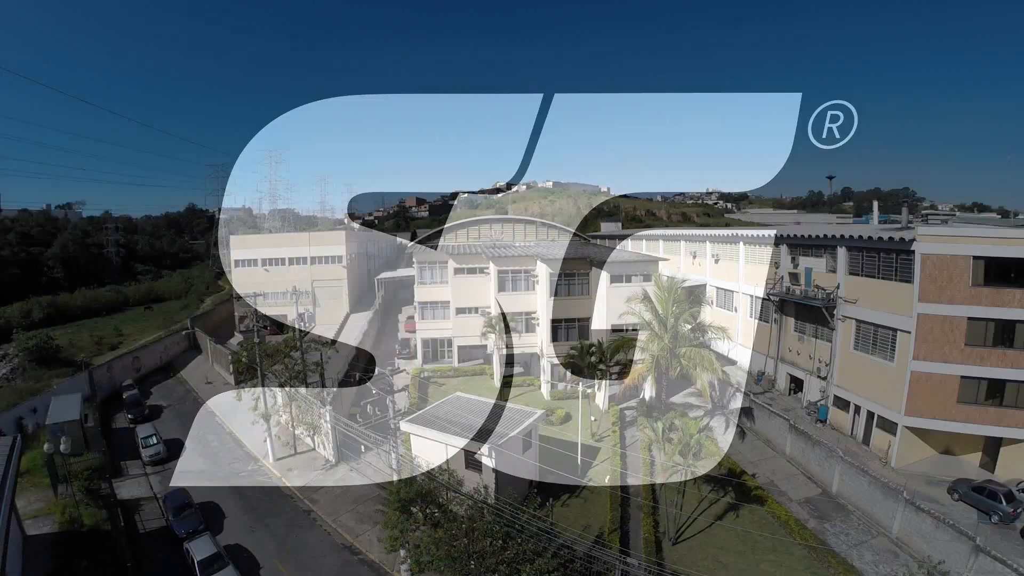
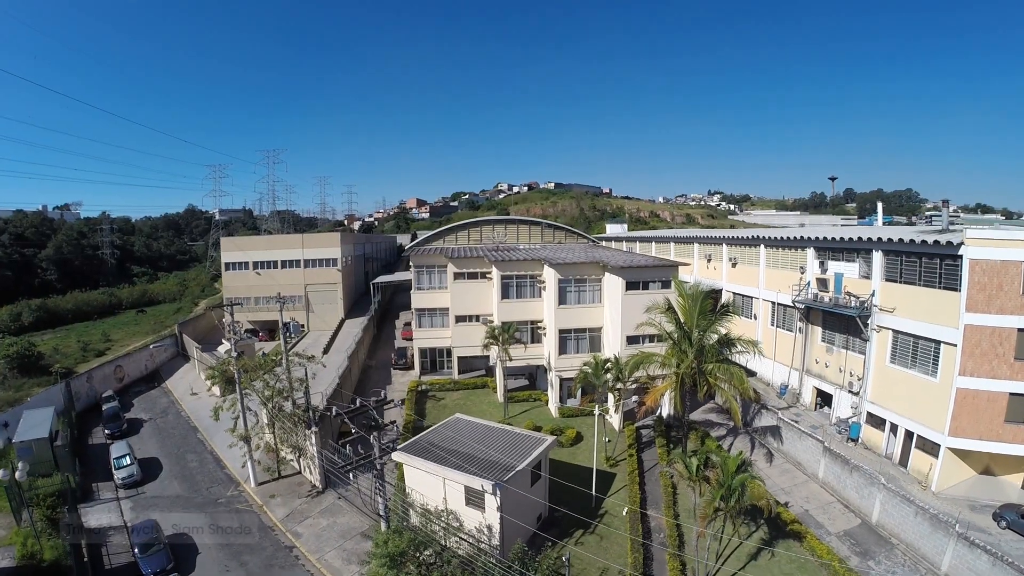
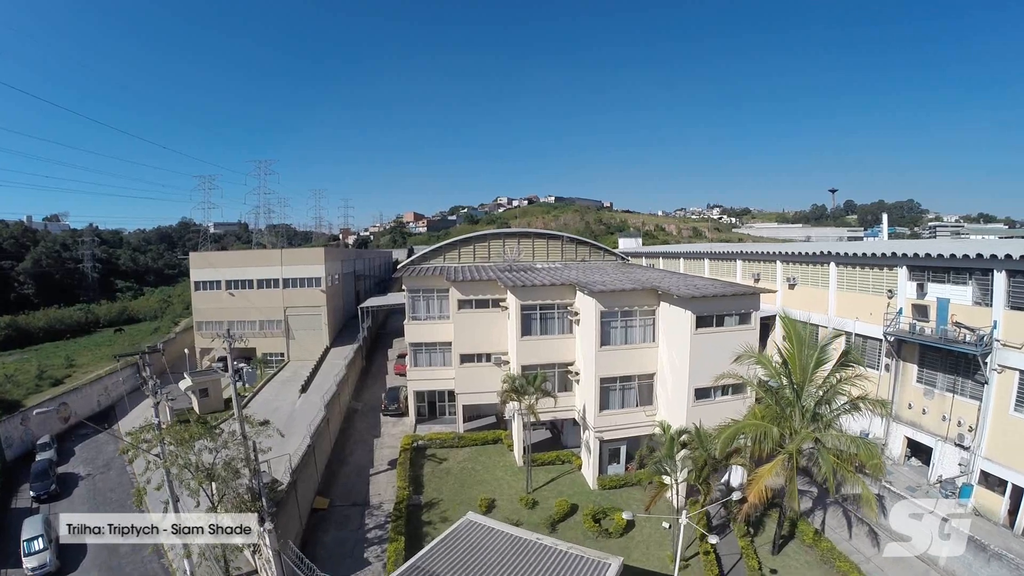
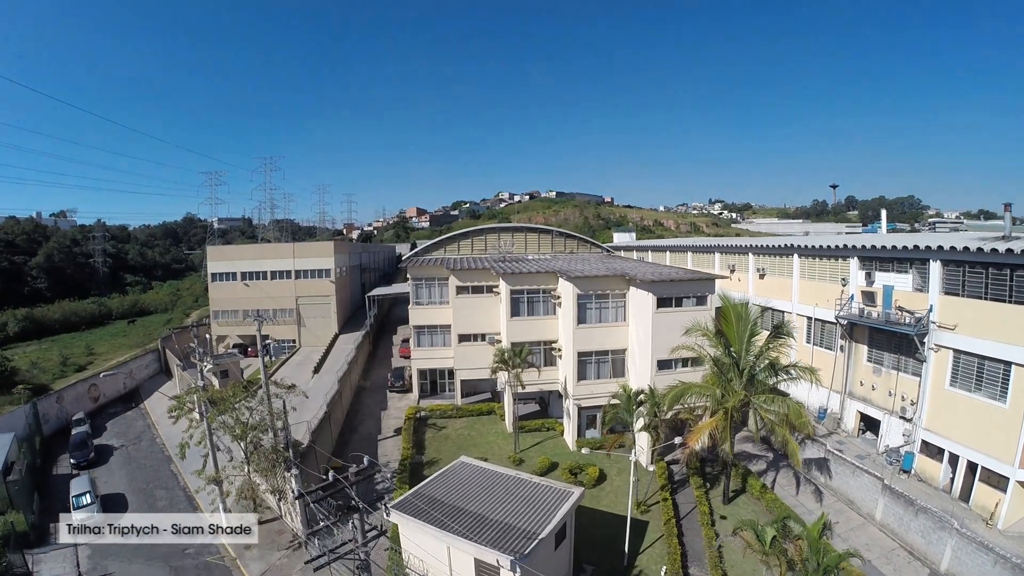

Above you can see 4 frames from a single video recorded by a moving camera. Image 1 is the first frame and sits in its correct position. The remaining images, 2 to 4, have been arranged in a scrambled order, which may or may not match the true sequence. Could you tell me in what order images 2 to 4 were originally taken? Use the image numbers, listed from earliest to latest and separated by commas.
2, 4, 3
